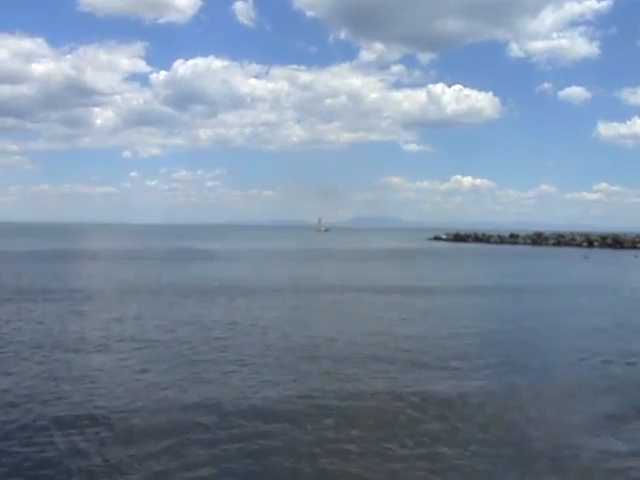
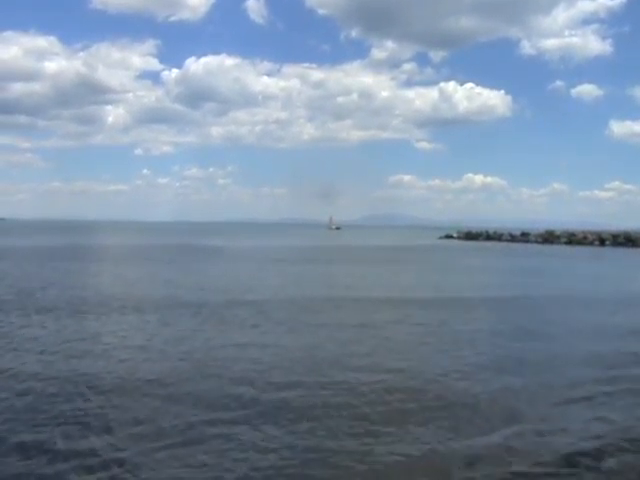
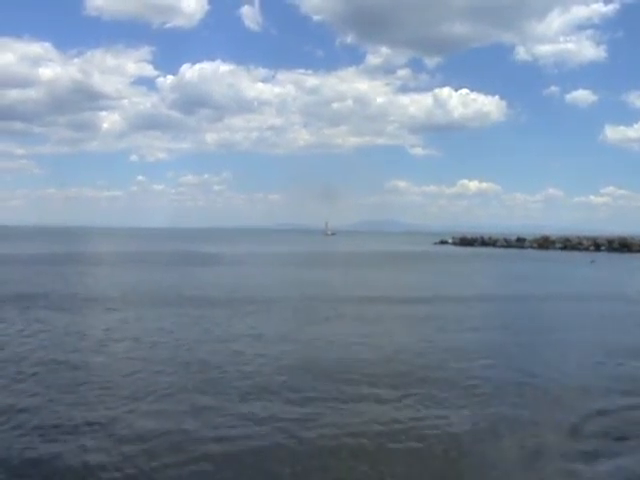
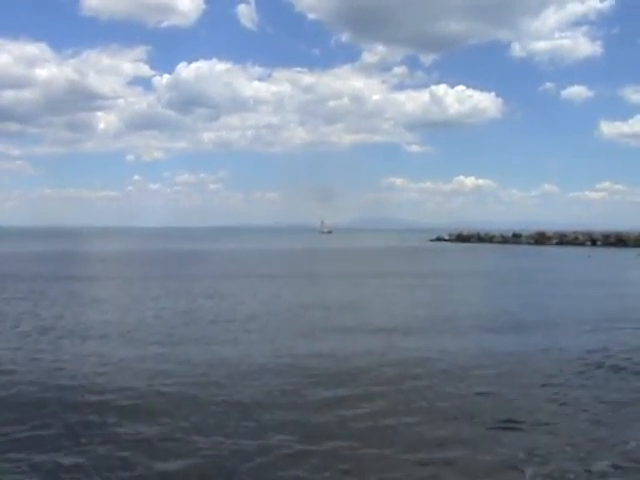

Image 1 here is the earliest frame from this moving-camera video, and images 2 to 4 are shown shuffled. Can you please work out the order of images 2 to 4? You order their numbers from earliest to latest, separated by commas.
3, 2, 4
